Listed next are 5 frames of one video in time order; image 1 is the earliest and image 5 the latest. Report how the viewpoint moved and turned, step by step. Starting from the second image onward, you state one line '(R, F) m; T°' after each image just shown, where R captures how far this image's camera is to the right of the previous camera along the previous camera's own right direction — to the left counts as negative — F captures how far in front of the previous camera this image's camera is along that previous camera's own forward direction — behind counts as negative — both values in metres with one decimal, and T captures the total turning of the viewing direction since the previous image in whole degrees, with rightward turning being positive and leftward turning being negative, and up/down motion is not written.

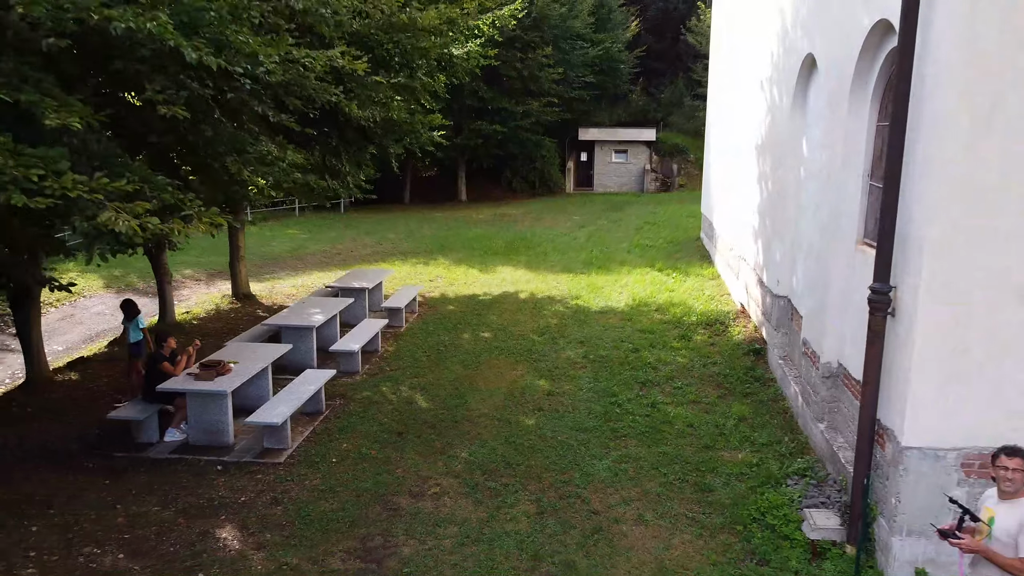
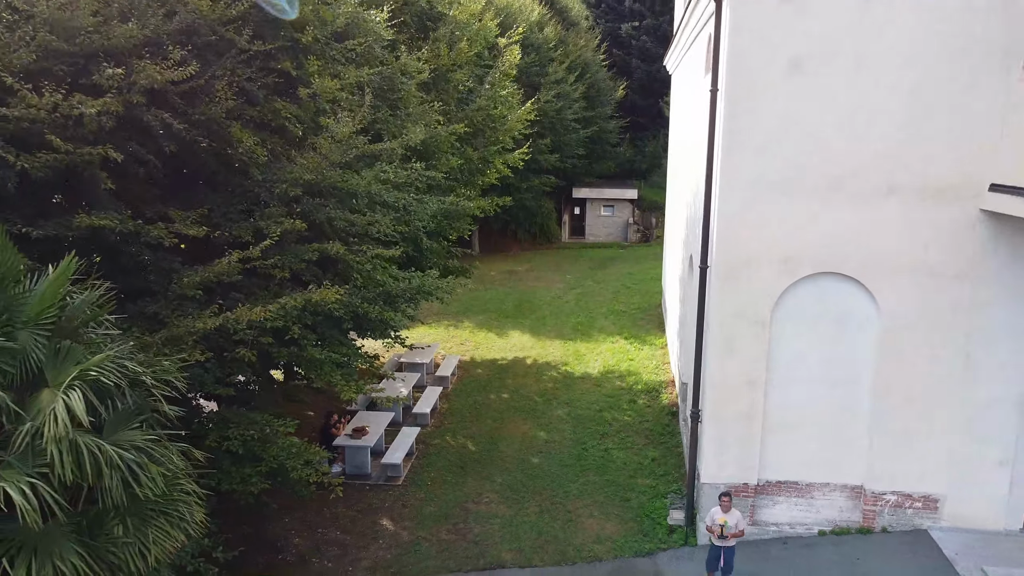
(-0.2, -4.7) m; 0°
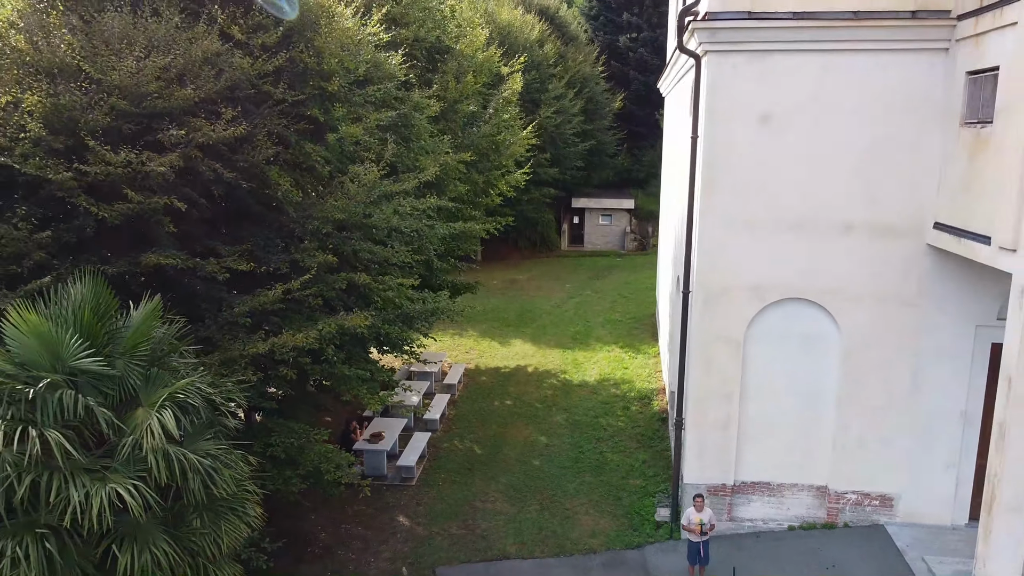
(-0.1, -1.1) m; 0°
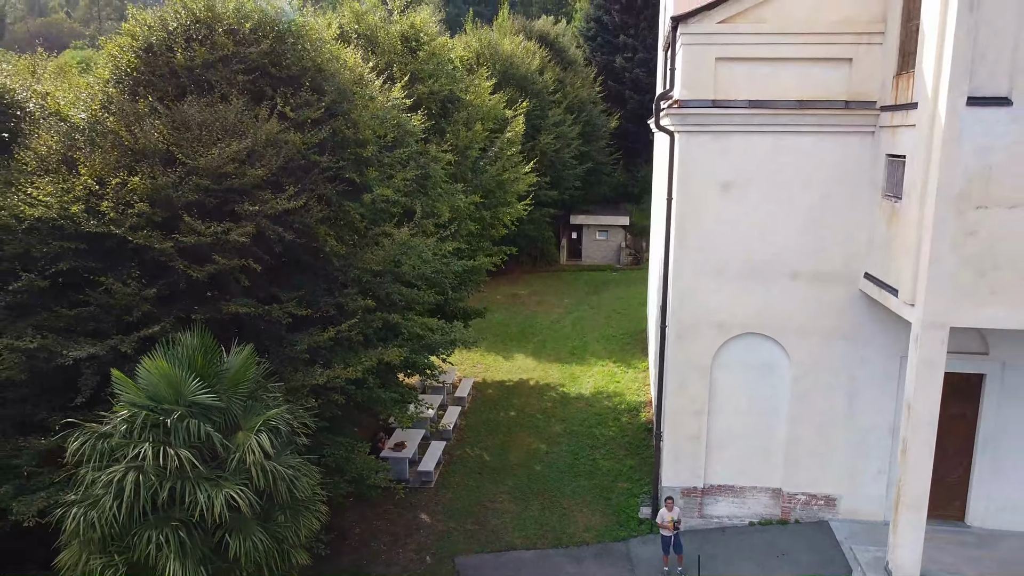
(-0.1, -1.9) m; 0°
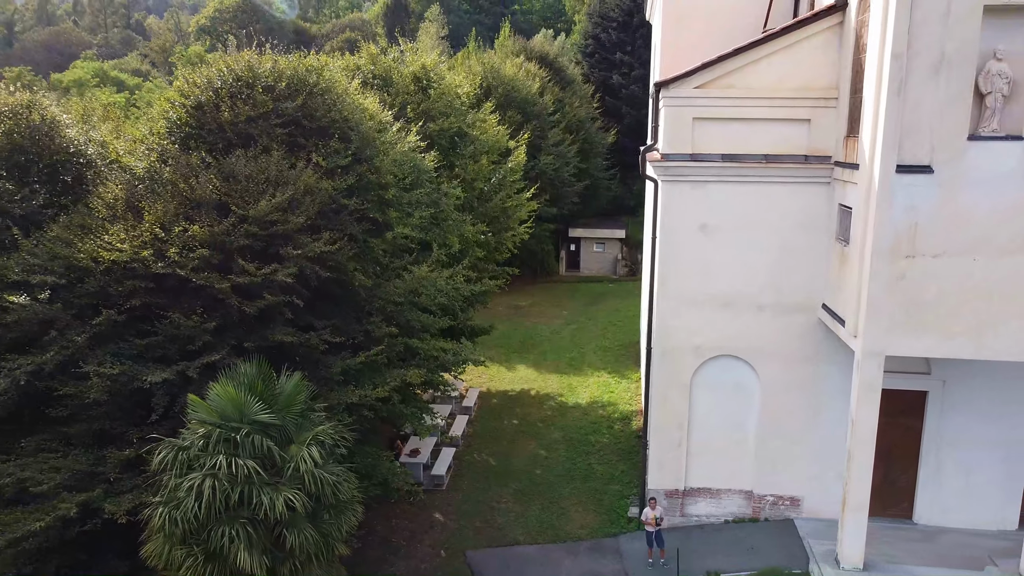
(-0.1, -1.6) m; 0°
